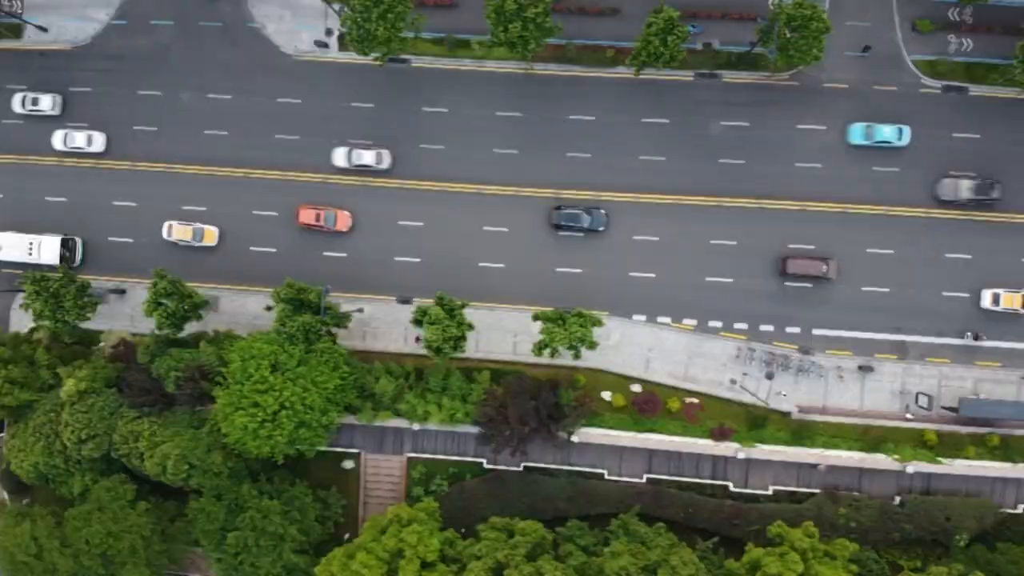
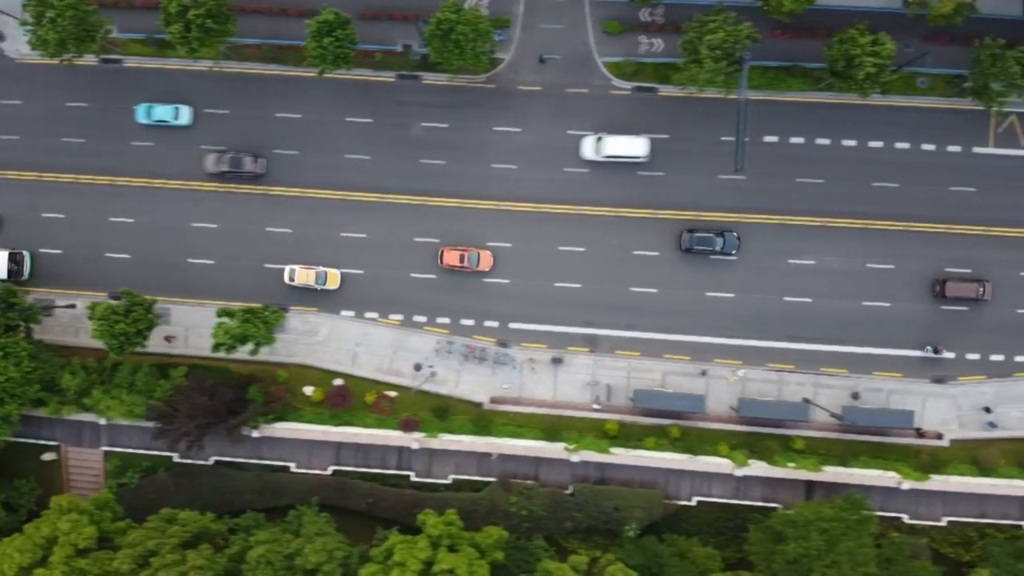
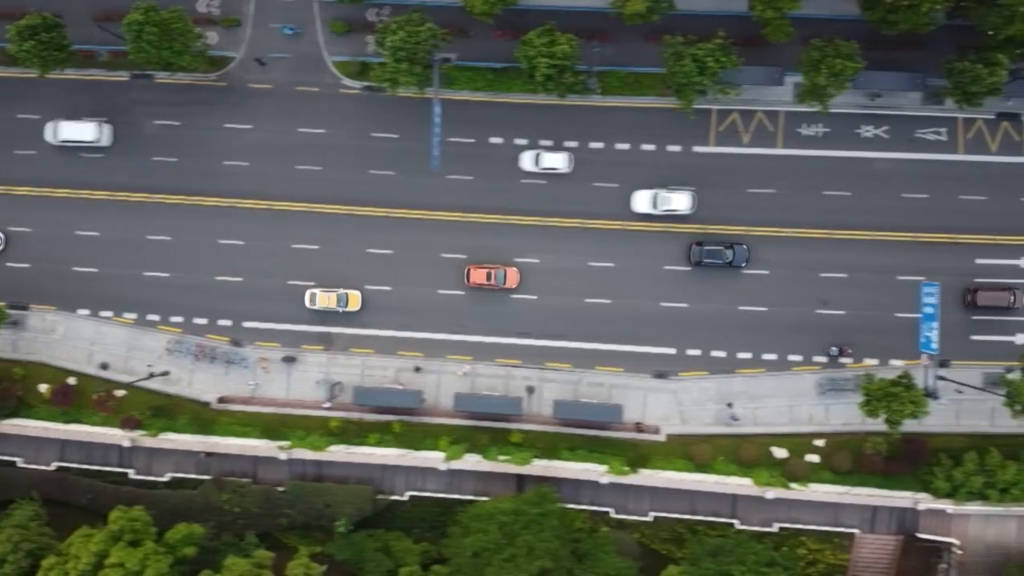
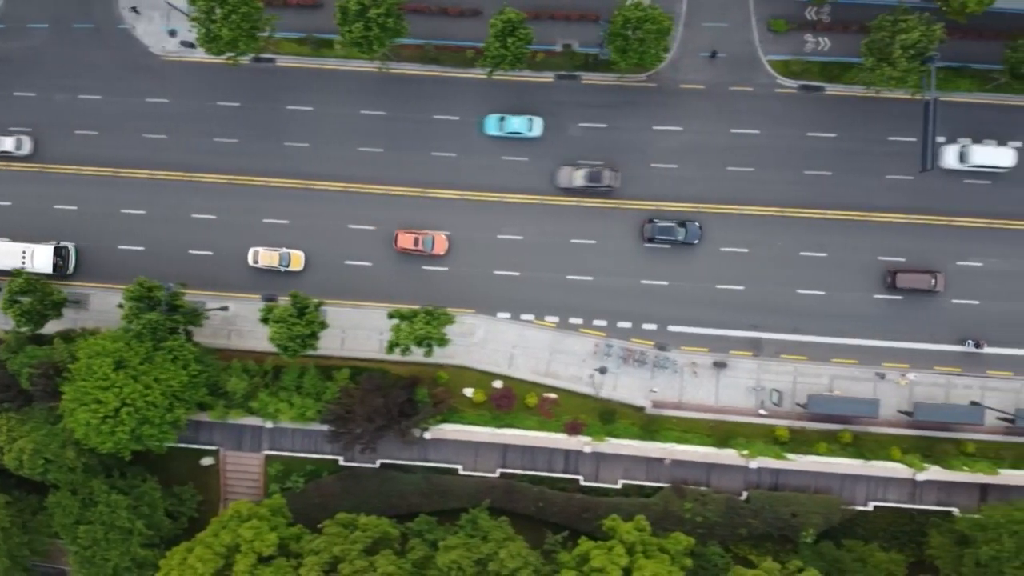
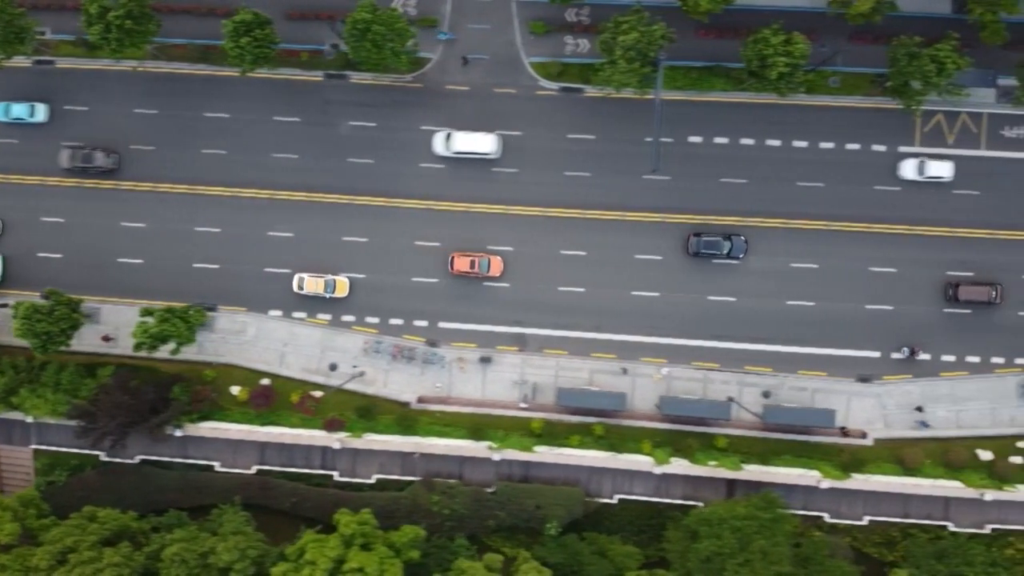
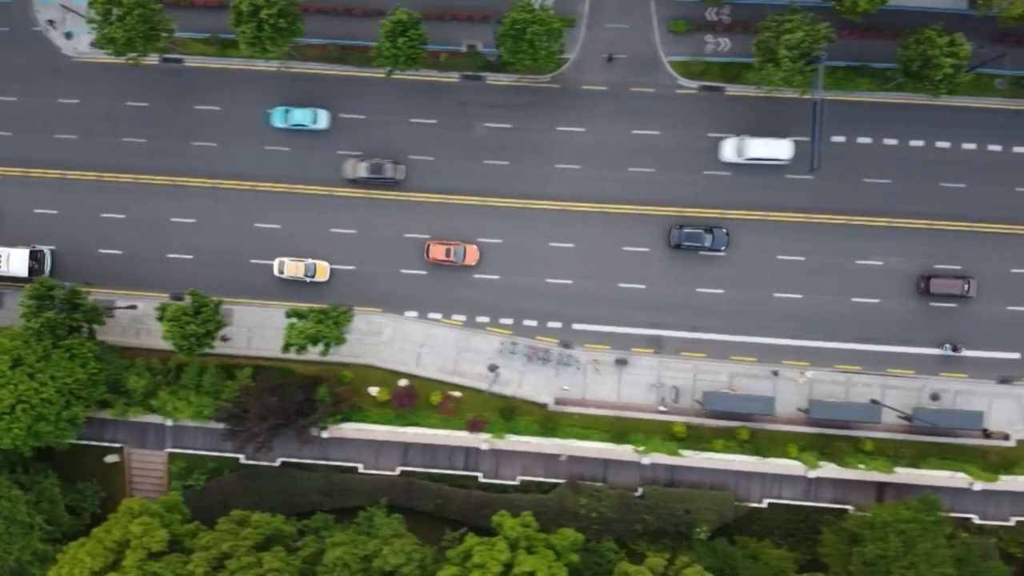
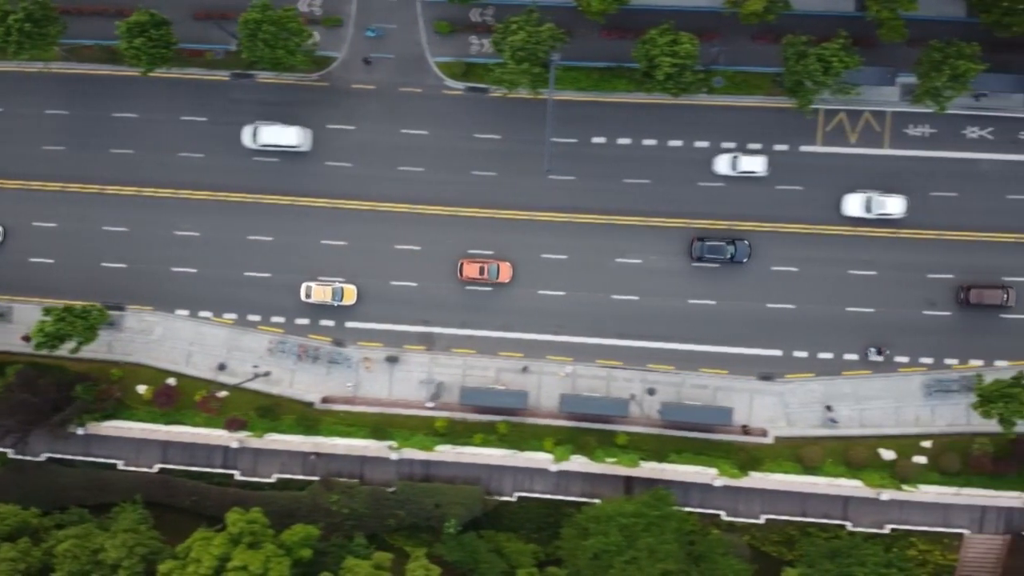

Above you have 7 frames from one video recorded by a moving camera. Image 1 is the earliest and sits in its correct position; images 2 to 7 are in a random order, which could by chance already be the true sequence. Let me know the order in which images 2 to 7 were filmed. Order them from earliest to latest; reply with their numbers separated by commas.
4, 6, 2, 5, 7, 3
